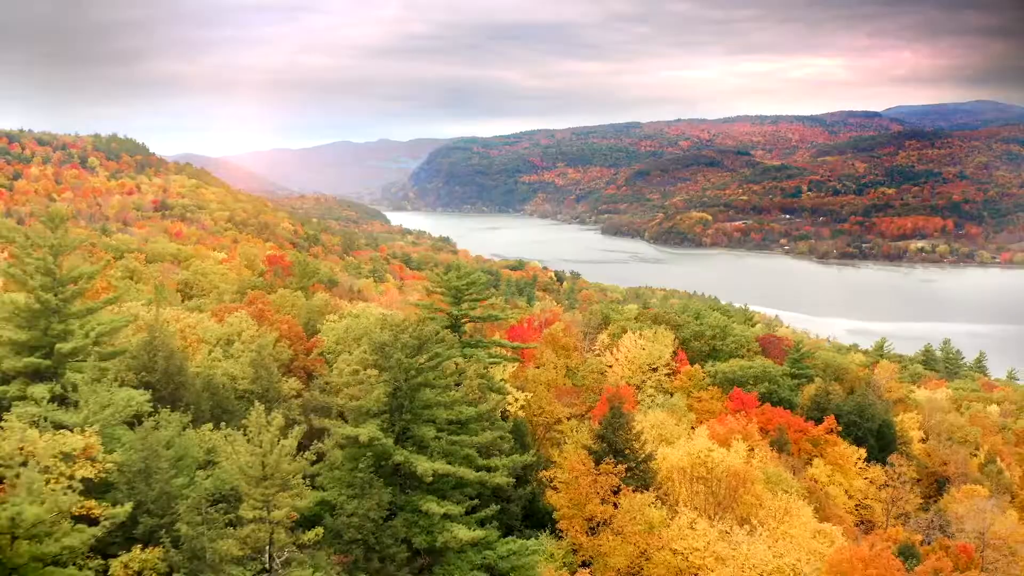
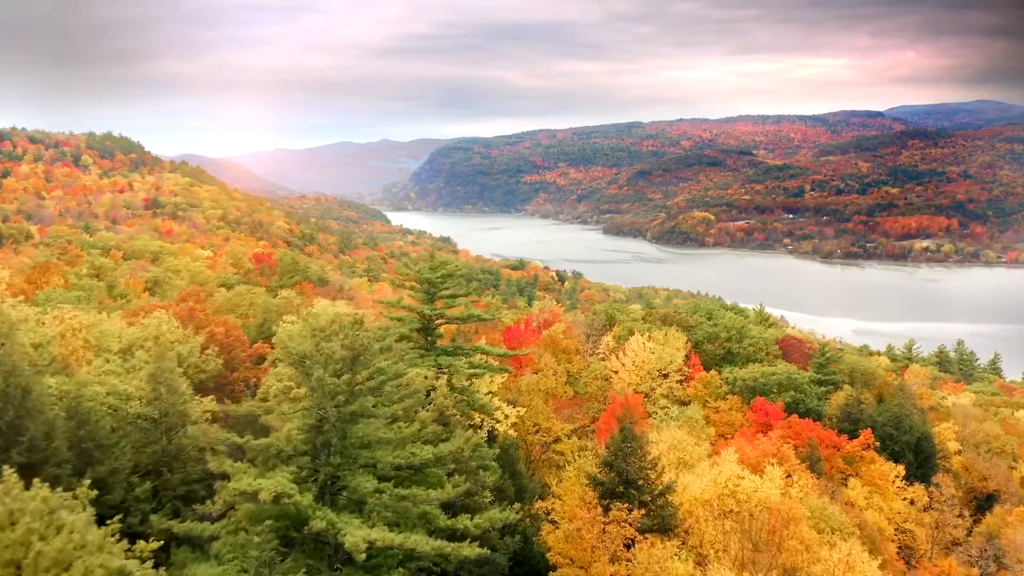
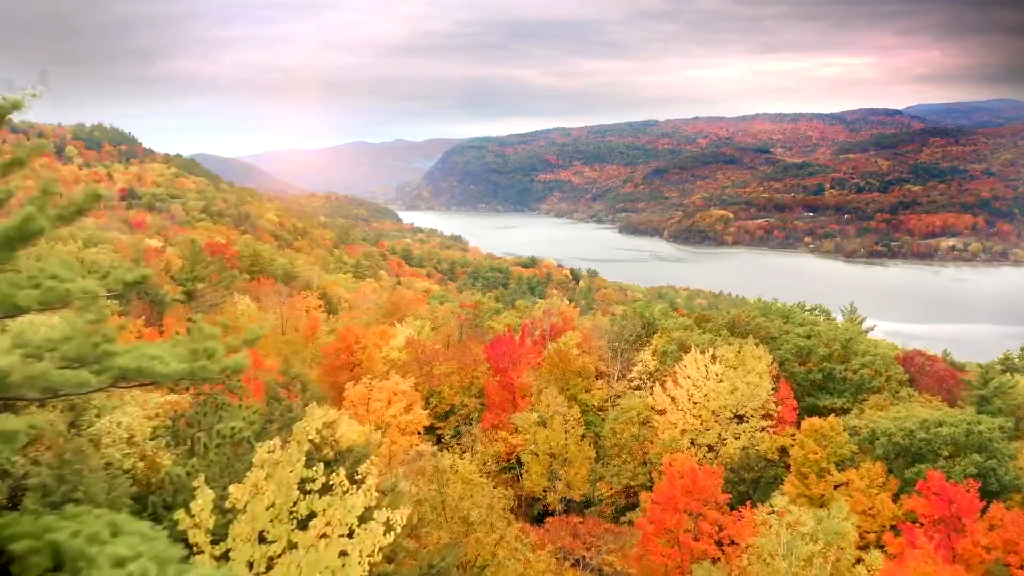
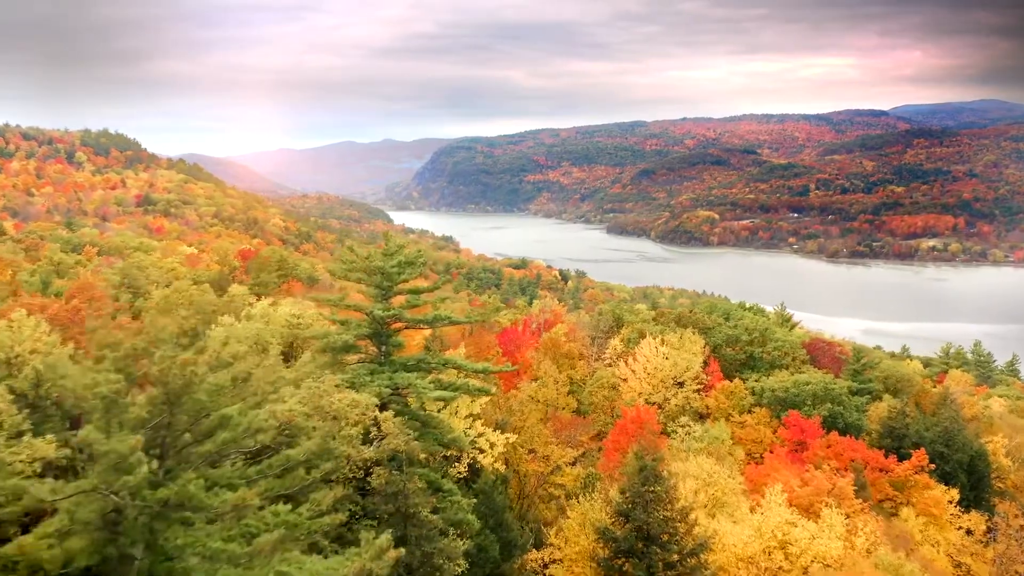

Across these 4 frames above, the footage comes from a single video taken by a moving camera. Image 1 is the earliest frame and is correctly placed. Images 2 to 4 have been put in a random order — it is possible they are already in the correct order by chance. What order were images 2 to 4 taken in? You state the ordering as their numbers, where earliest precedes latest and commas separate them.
2, 4, 3
